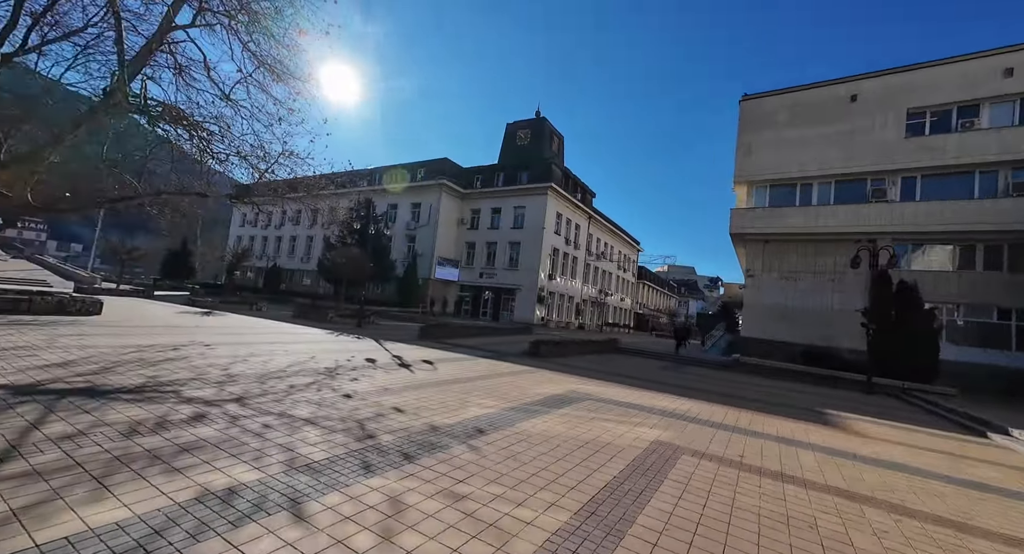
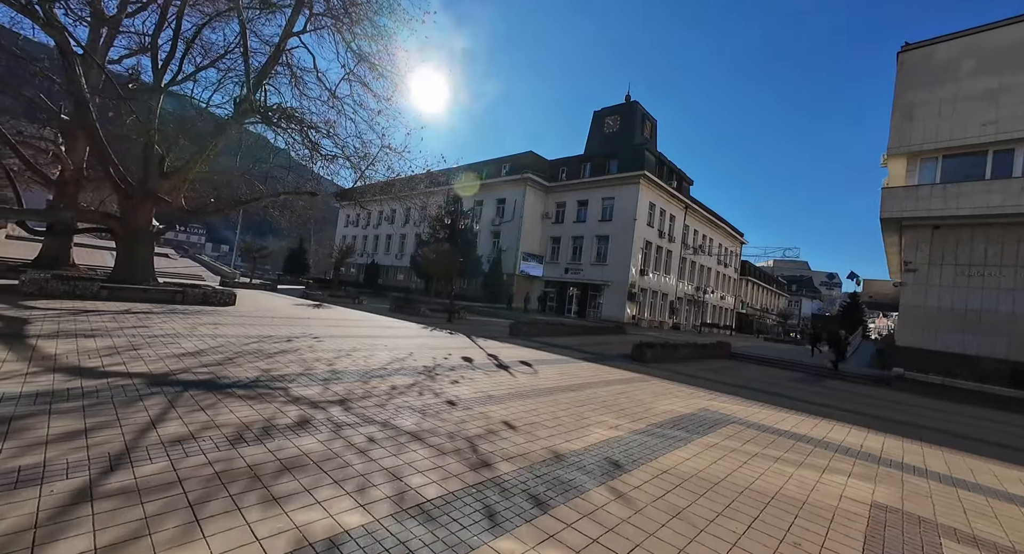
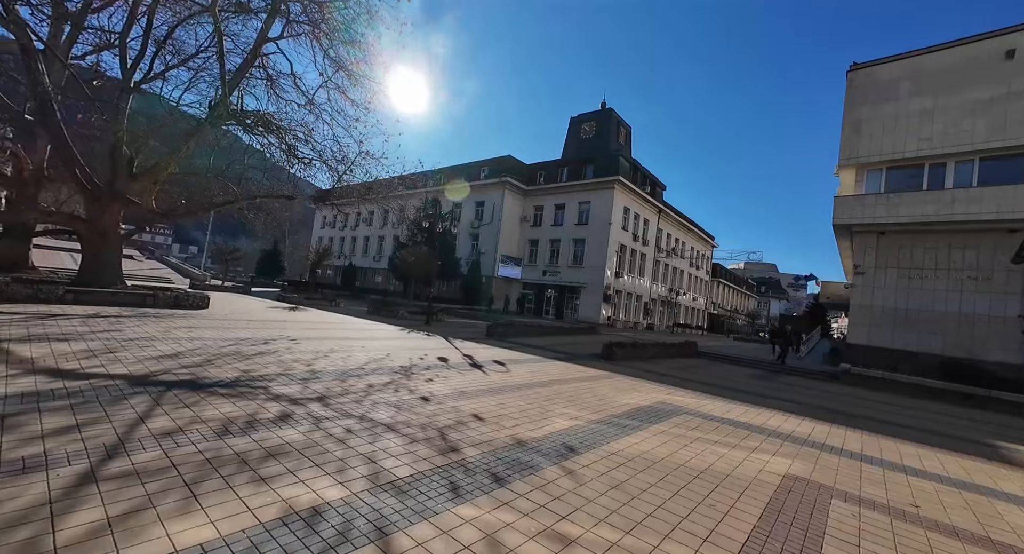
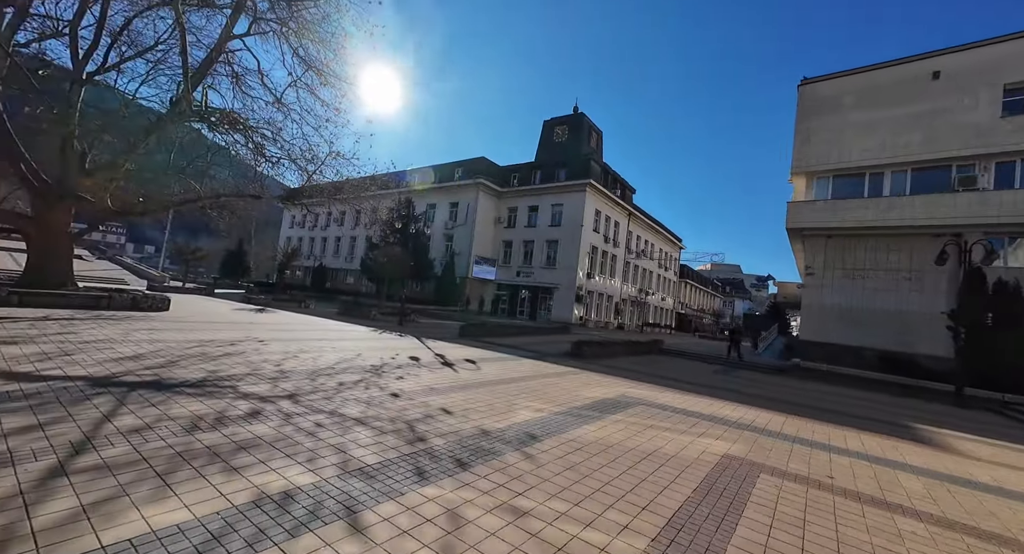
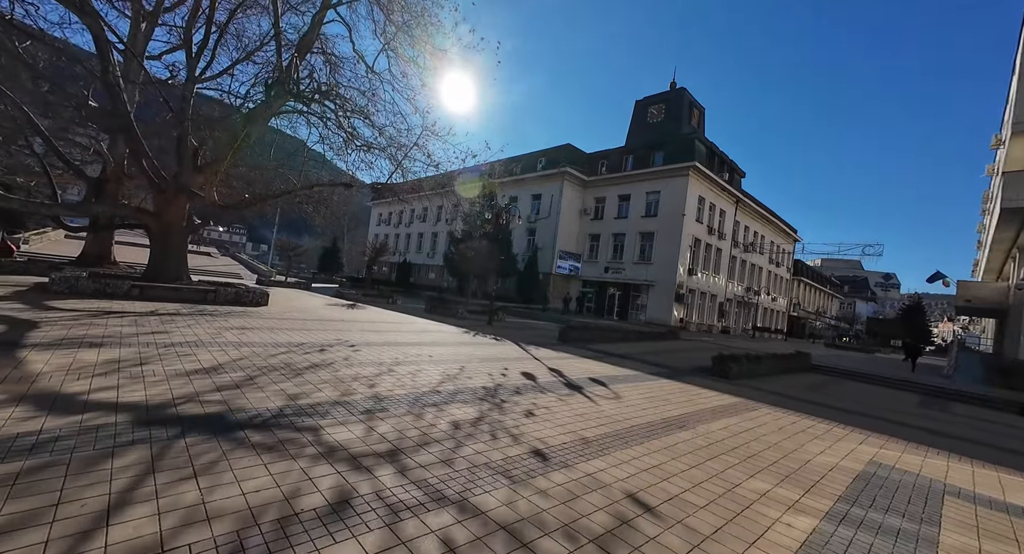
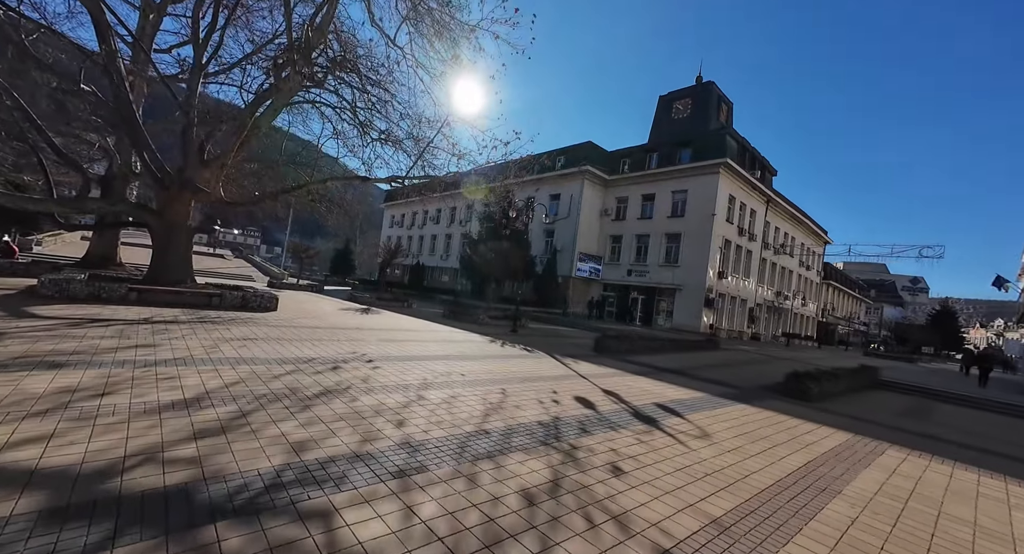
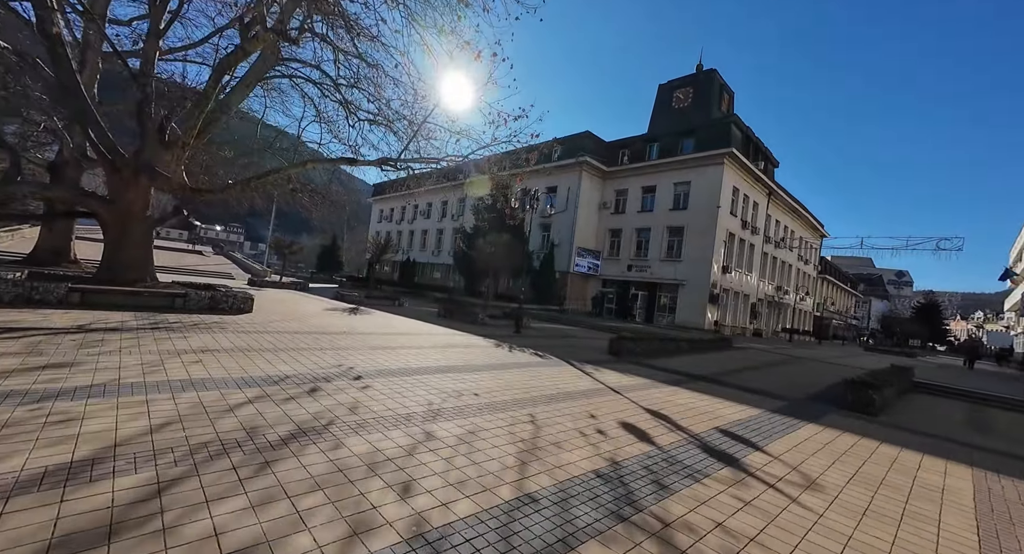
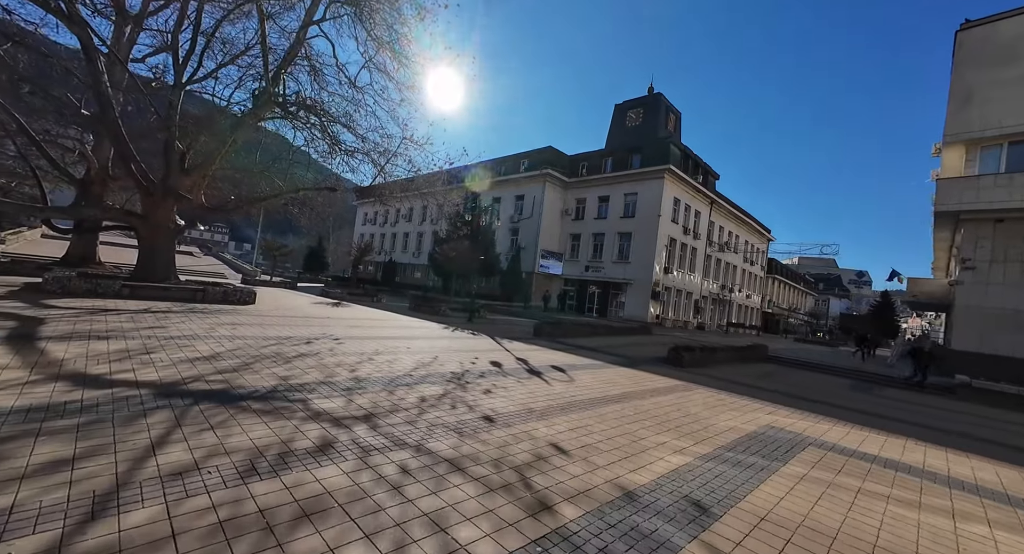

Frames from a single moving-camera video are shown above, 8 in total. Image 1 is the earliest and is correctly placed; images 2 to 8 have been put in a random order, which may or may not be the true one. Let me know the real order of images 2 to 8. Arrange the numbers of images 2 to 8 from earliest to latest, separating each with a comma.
4, 3, 2, 8, 5, 6, 7
